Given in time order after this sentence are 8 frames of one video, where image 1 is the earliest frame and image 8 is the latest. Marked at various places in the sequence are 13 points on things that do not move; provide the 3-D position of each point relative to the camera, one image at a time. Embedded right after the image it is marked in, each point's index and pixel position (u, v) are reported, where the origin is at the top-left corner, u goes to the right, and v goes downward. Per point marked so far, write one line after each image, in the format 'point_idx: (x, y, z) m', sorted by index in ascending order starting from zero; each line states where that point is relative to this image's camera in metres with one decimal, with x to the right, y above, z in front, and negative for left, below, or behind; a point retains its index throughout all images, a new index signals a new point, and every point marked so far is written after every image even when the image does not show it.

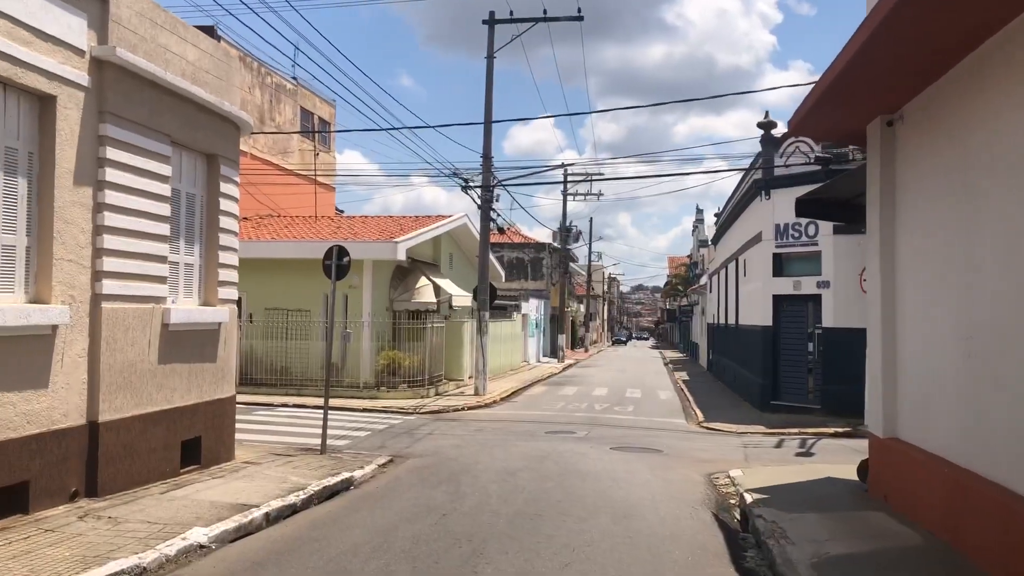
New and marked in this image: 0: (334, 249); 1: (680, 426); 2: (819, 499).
0: (-2.4, +0.5, +12.4) m
1: (+3.0, -2.5, +16.7) m
2: (+2.8, -2.0, +8.6) m
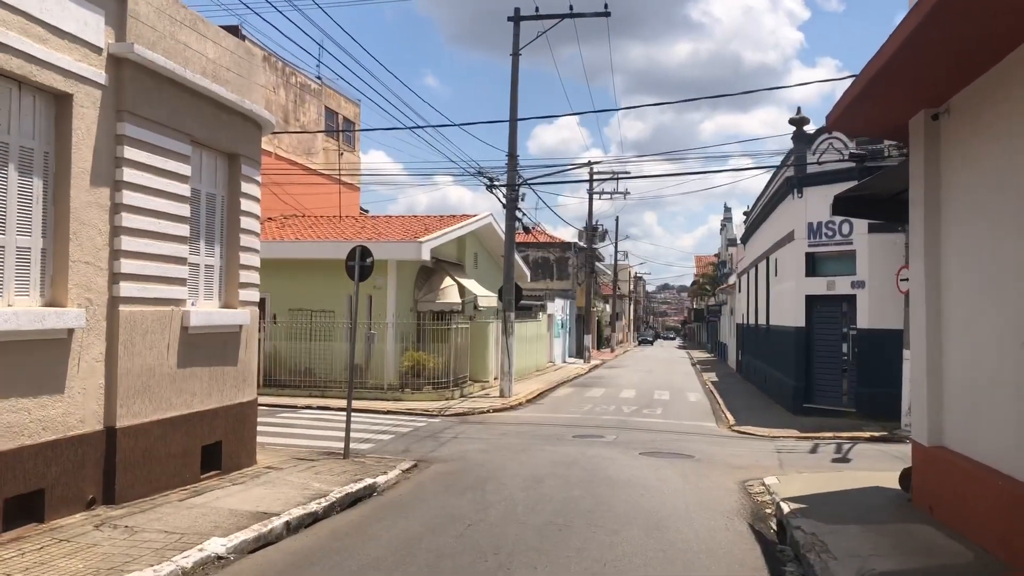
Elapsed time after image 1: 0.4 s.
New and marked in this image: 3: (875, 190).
0: (-2.0, +0.5, +12.2) m
1: (+3.4, -2.5, +16.4) m
2: (+3.1, -2.0, +8.3) m
3: (+3.8, +1.0, +9.7) m
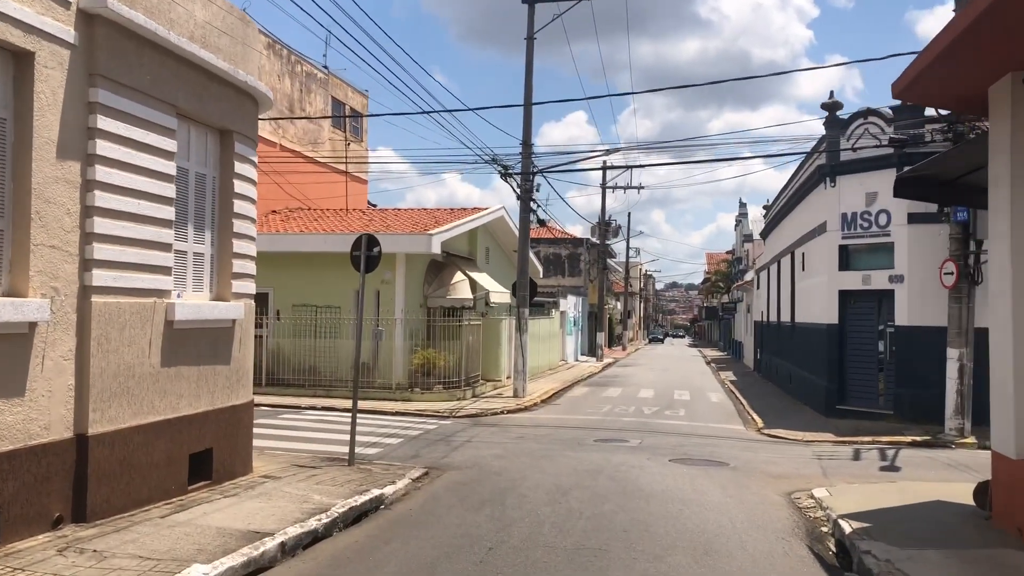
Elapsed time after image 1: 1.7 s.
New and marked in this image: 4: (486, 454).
0: (-1.8, +0.6, +11.2) m
1: (+3.7, -2.4, +15.3) m
2: (+3.3, -1.9, +7.3) m
3: (+4.0, +1.1, +8.6) m
4: (-0.3, -2.2, +12.2) m
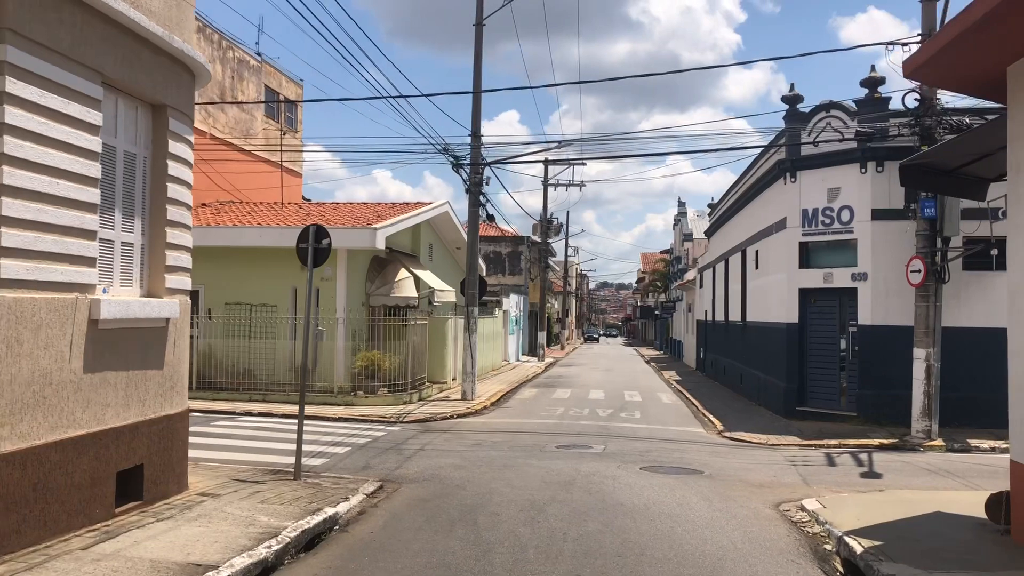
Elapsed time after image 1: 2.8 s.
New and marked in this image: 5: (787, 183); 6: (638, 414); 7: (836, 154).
0: (-2.2, +0.6, +10.2) m
1: (+3.0, -2.3, +14.7) m
2: (+3.1, -1.9, +6.6) m
3: (+3.7, +1.1, +8.1) m
4: (-0.8, -2.1, +11.3) m
5: (+5.0, +1.9, +17.0) m
6: (+2.4, -2.4, +18.1) m
7: (+5.5, +2.3, +15.9) m
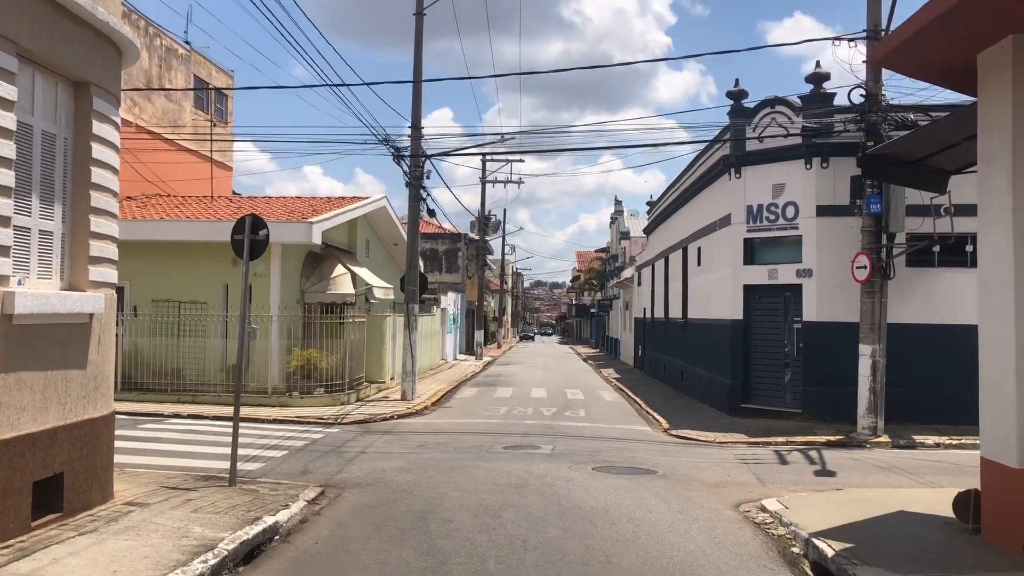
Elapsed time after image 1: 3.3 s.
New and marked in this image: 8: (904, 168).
0: (-2.7, +0.7, +9.6) m
1: (+2.1, -2.3, +14.5) m
2: (+2.8, -1.8, +6.4) m
3: (+3.3, +1.2, +7.9) m
4: (-1.4, -2.1, +10.8) m
5: (+3.9, +1.9, +16.9) m
6: (+1.3, -2.4, +17.8) m
7: (+4.5, +2.3, +15.8) m
8: (+3.5, +1.1, +8.3) m
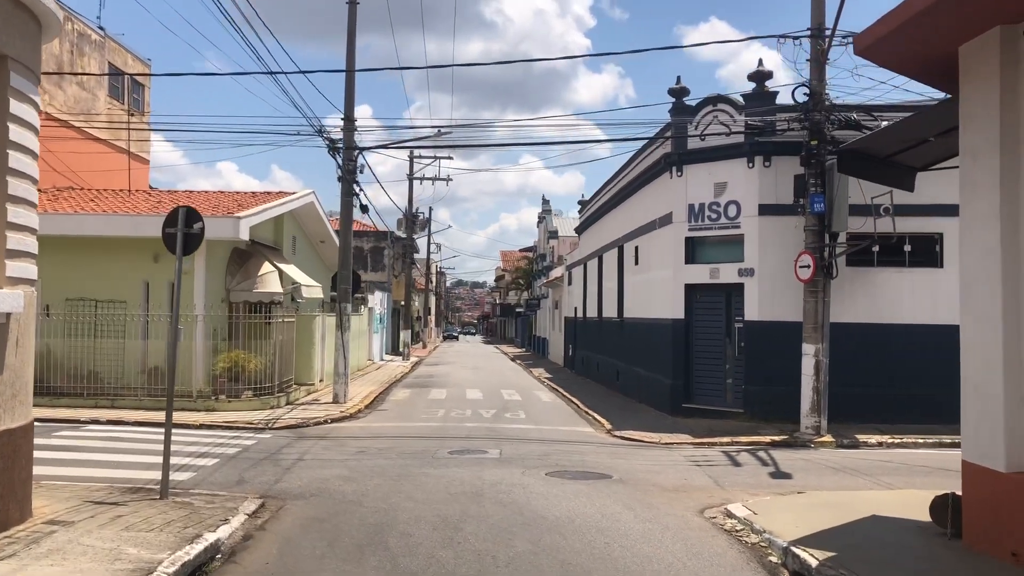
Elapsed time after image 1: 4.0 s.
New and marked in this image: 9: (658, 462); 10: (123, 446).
0: (-3.2, +0.7, +8.9) m
1: (+1.2, -2.3, +14.2) m
2: (+2.7, -1.8, +6.2) m
3: (+3.0, +1.2, +7.7) m
4: (-2.0, -2.0, +10.2) m
5: (+2.9, +2.0, +16.7) m
6: (+0.2, -2.3, +17.5) m
7: (+3.5, +2.3, +15.7) m
8: (+3.1, +1.1, +8.2) m
9: (+1.8, -2.1, +11.6) m
10: (-5.0, -2.0, +12.1) m
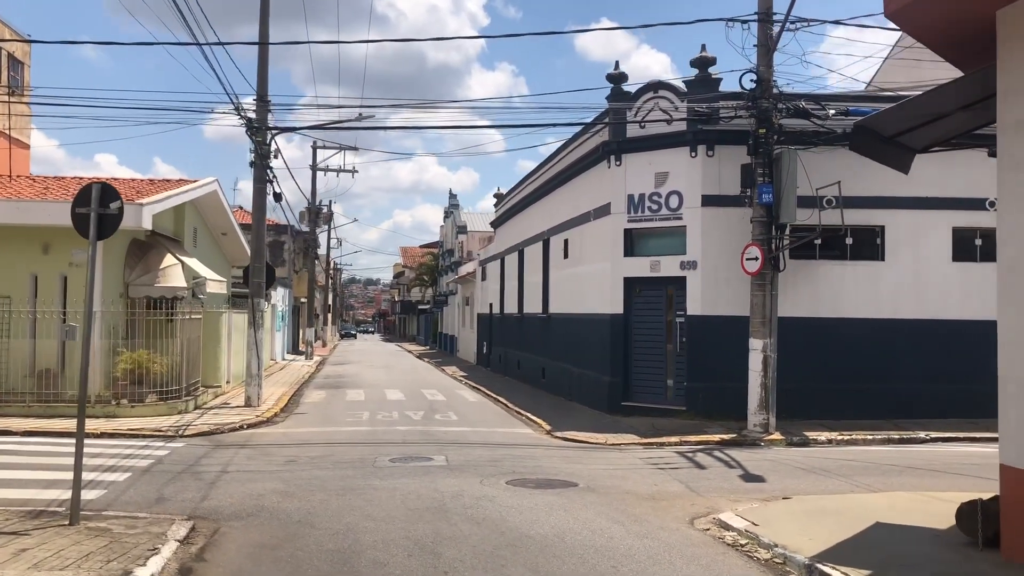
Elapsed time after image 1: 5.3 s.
0: (-3.4, +0.8, +7.7) m
1: (+0.4, -2.2, +13.4) m
2: (+2.7, -1.7, +5.6) m
3: (+2.9, +1.3, +7.1) m
4: (-2.4, -2.0, +9.1) m
5: (+1.7, +2.1, +16.1) m
6: (-1.1, -2.2, +16.5) m
7: (+2.5, +2.4, +15.2) m
8: (+2.9, +1.2, +7.6) m
9: (+1.2, -2.1, +10.8) m
10: (-5.6, -2.0, +10.6) m
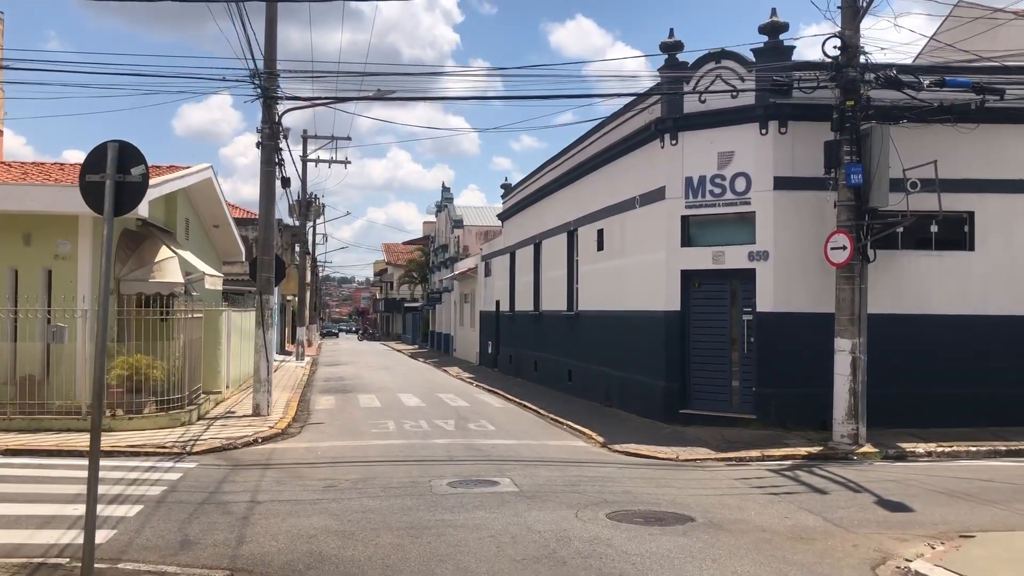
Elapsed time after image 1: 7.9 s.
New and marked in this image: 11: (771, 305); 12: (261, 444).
0: (-2.5, +0.9, +5.9) m
1: (+1.1, -2.1, +11.7) m
2: (+3.6, -1.7, +4.0) m
3: (+3.8, +1.4, +5.6) m
4: (-1.6, -1.9, +7.3) m
5: (+2.3, +2.2, +14.4) m
6: (-0.4, -2.1, +14.8) m
7: (+3.1, +2.5, +13.5) m
8: (+3.8, +1.2, +6.0) m
9: (+2.0, -2.0, +9.2) m
10: (-4.8, -1.9, +8.8) m
11: (+3.6, -0.2, +13.1) m
12: (-3.3, -2.0, +12.4) m
